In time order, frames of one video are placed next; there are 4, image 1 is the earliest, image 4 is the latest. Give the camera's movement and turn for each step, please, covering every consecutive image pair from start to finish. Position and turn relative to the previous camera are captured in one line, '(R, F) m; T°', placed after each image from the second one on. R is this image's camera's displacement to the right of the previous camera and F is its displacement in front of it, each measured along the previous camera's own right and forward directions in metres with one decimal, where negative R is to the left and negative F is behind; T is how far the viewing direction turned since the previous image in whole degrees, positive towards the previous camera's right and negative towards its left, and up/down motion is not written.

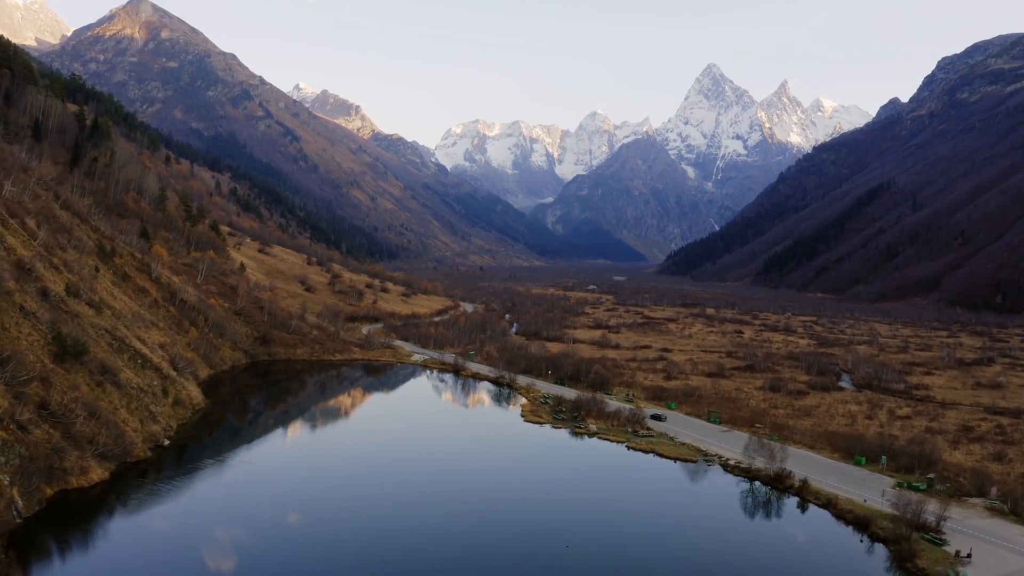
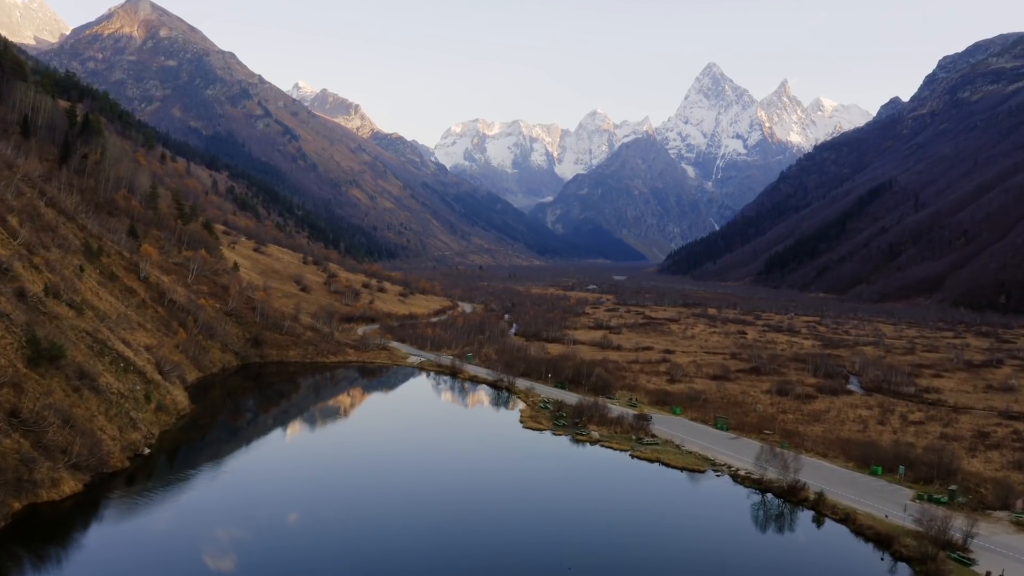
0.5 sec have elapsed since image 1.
(+0.1, +2.6) m; 0°
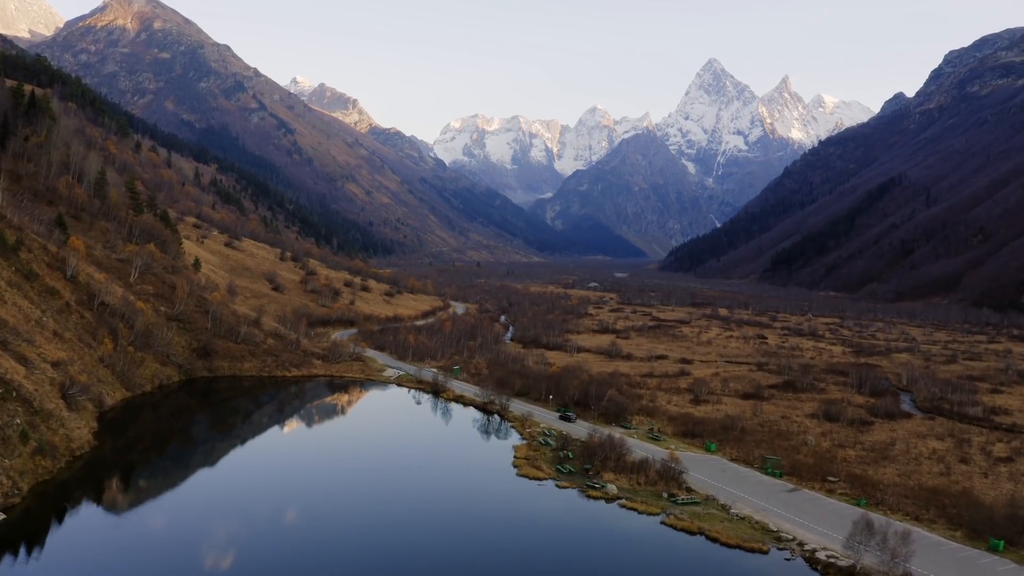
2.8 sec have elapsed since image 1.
(+0.5, +13.4) m; 0°
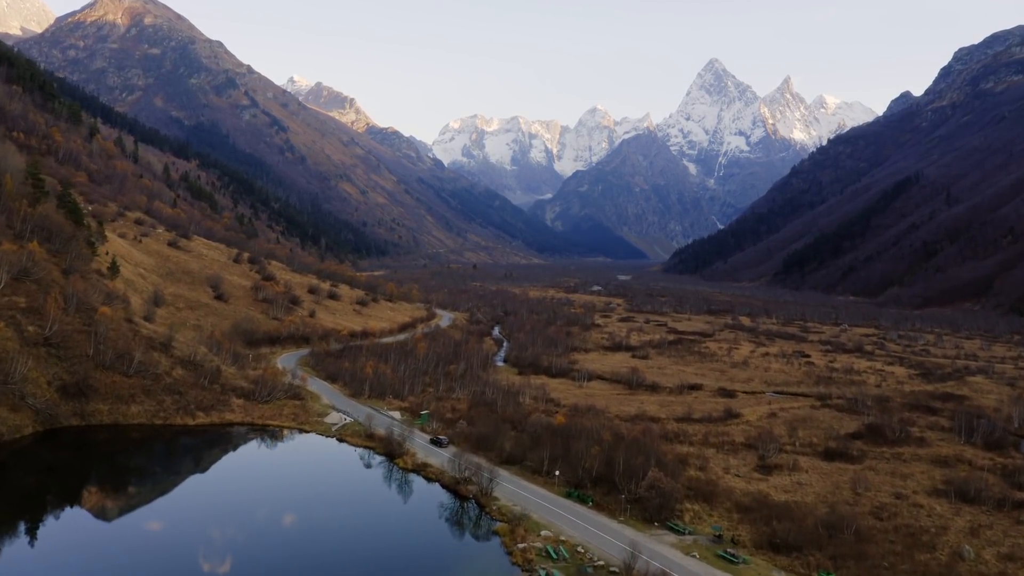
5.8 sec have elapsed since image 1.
(+0.8, +20.7) m; 0°
